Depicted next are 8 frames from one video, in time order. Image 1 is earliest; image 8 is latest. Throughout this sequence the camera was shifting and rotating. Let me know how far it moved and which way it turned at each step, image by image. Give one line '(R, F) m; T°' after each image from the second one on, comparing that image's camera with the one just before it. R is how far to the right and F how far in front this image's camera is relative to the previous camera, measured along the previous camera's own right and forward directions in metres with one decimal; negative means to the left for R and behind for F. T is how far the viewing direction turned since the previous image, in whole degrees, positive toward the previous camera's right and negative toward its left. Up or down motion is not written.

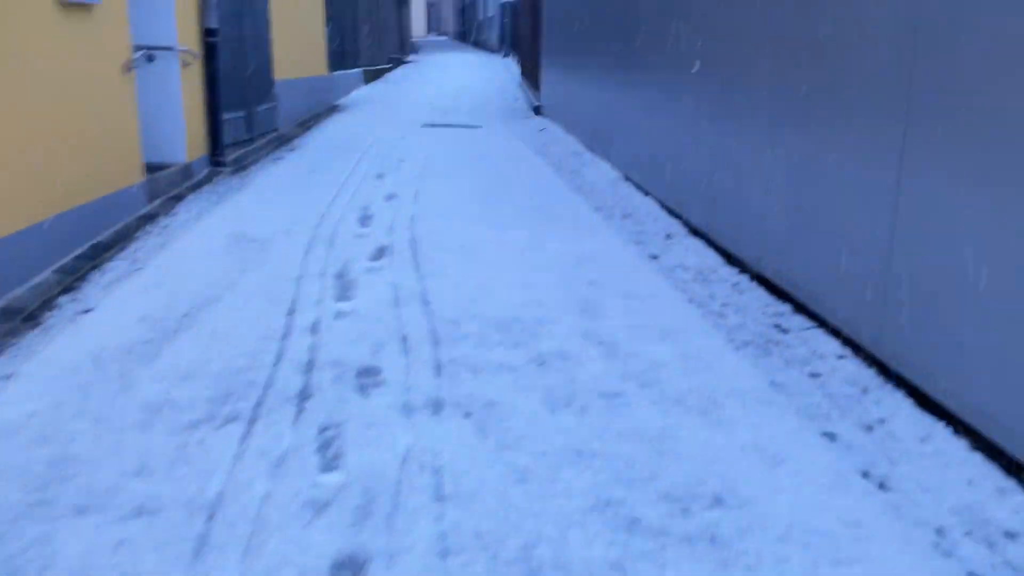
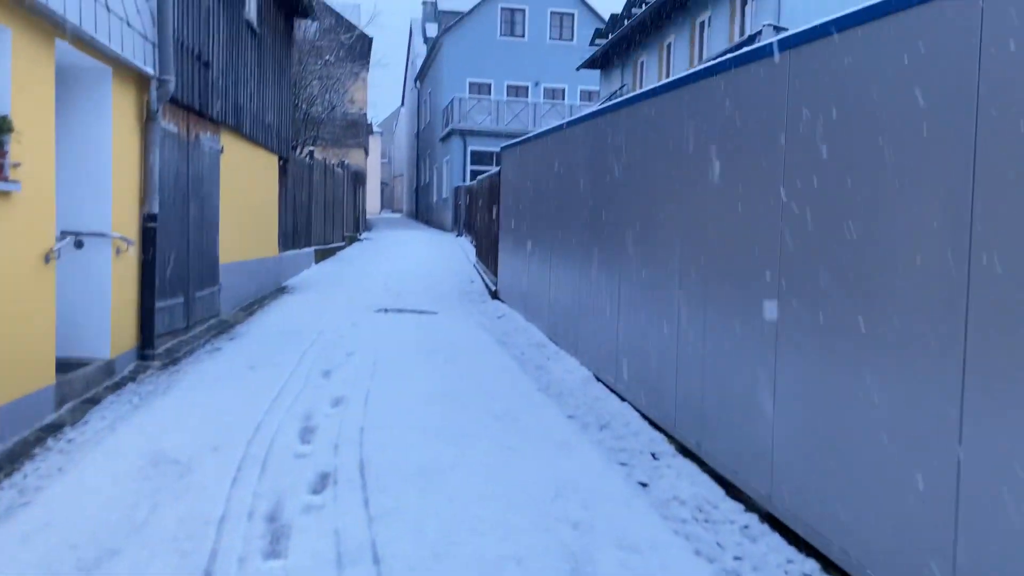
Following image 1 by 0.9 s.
(-0.1, +0.6) m; +4°
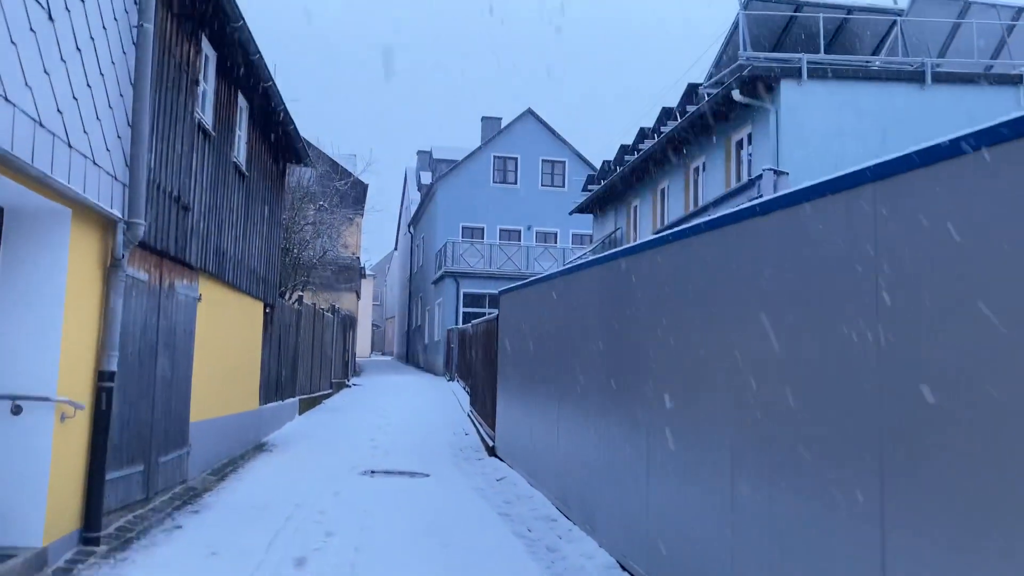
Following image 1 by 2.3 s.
(-0.1, +0.8) m; +1°
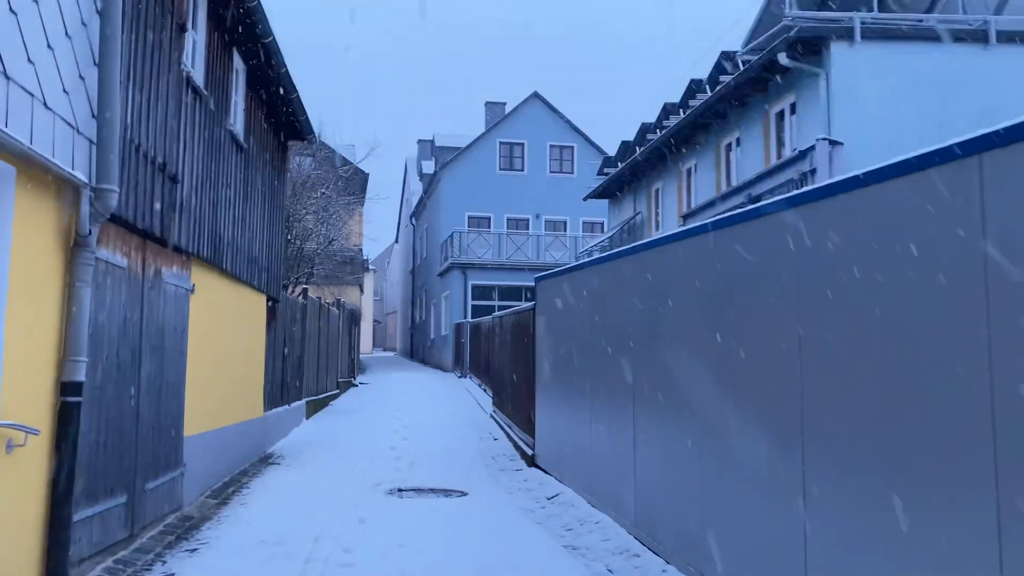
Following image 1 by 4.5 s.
(-0.5, +1.4) m; 0°
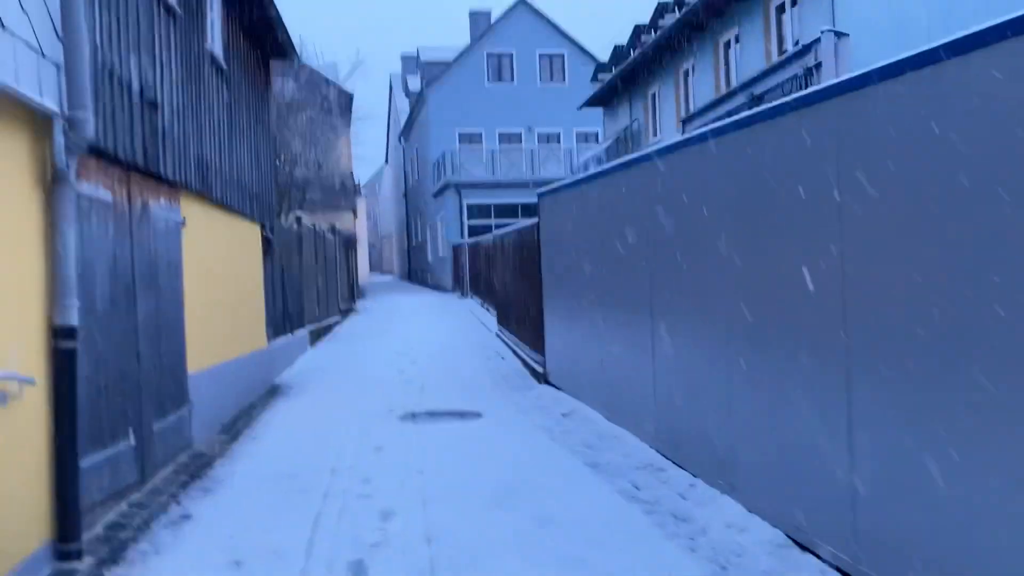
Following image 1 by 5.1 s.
(-0.1, +0.3) m; 0°
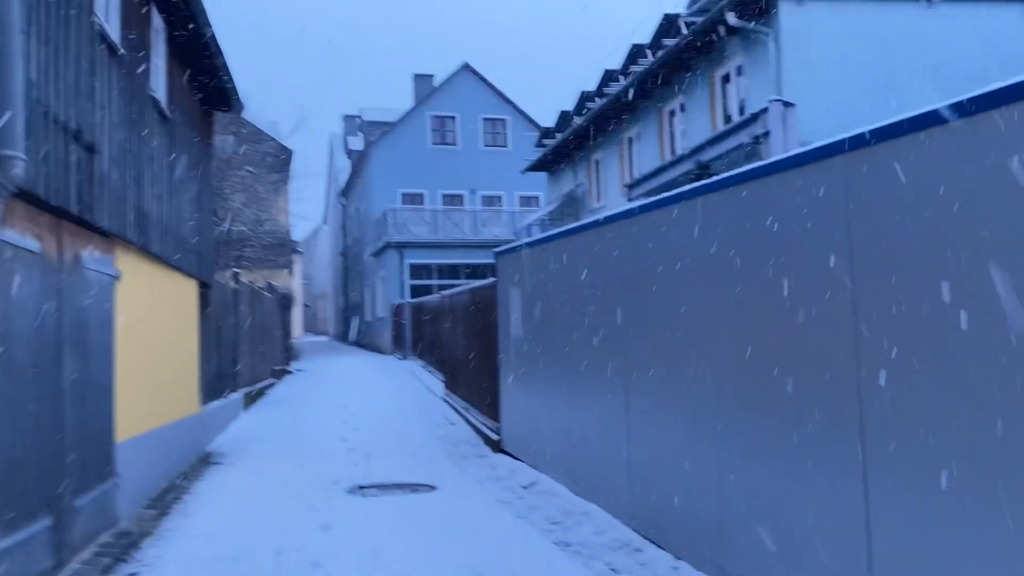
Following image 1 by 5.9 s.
(-0.2, +0.4) m; +4°
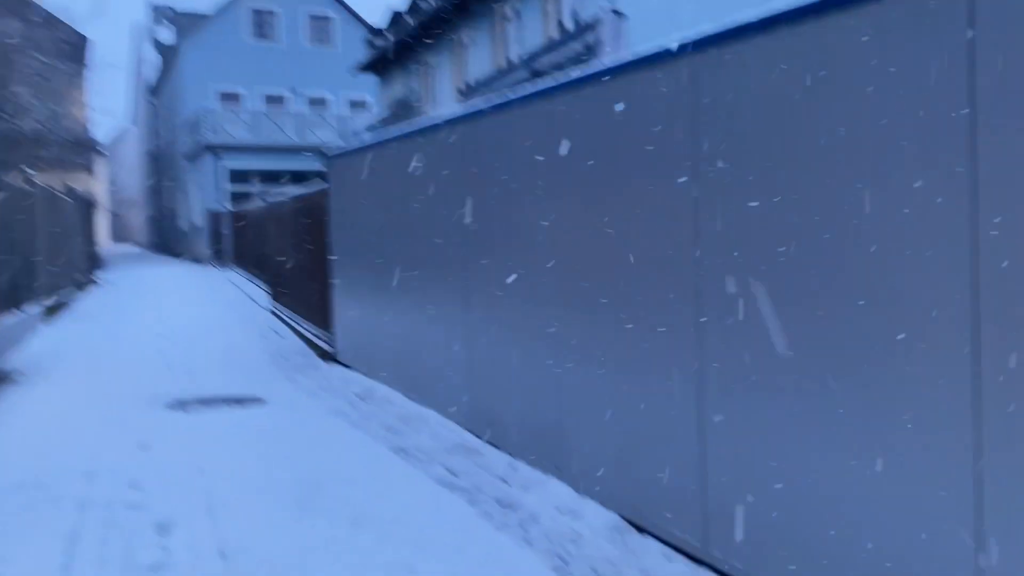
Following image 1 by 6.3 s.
(0.0, +0.2) m; +12°
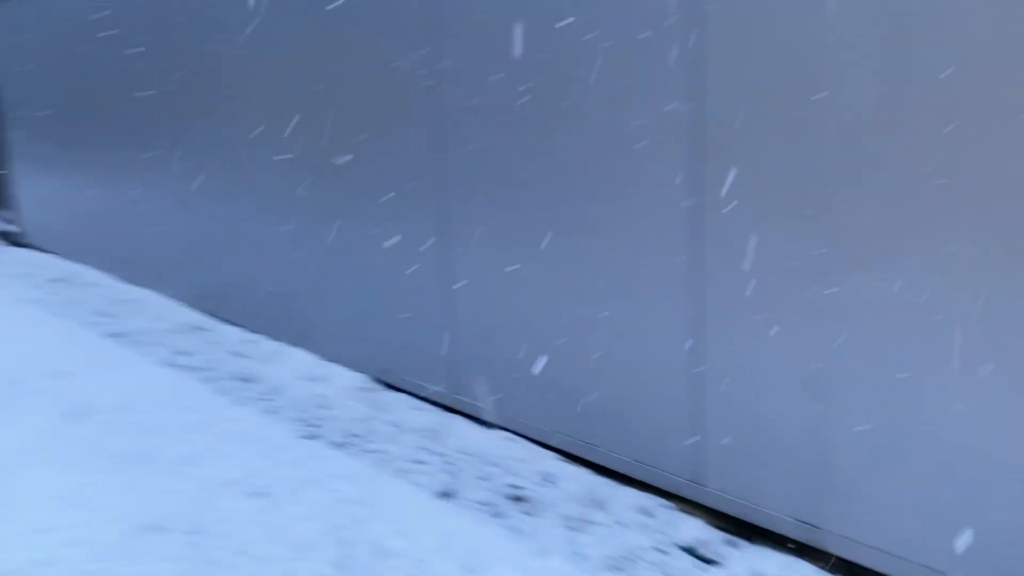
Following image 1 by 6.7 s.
(-0.1, +0.1) m; +19°
